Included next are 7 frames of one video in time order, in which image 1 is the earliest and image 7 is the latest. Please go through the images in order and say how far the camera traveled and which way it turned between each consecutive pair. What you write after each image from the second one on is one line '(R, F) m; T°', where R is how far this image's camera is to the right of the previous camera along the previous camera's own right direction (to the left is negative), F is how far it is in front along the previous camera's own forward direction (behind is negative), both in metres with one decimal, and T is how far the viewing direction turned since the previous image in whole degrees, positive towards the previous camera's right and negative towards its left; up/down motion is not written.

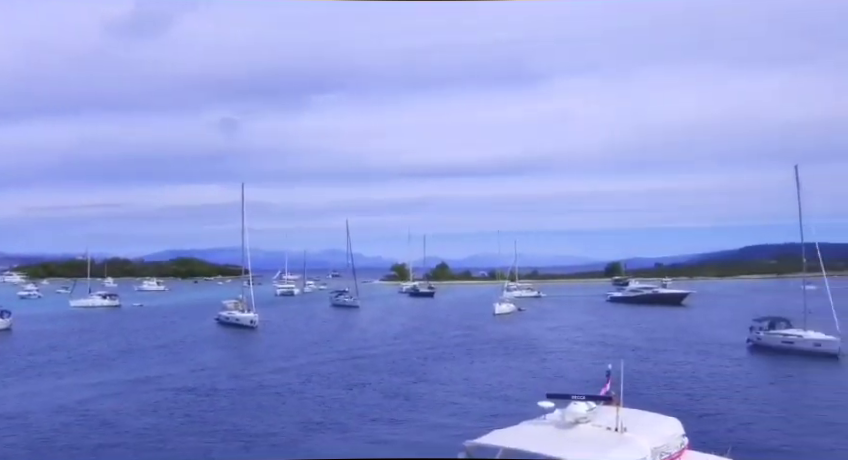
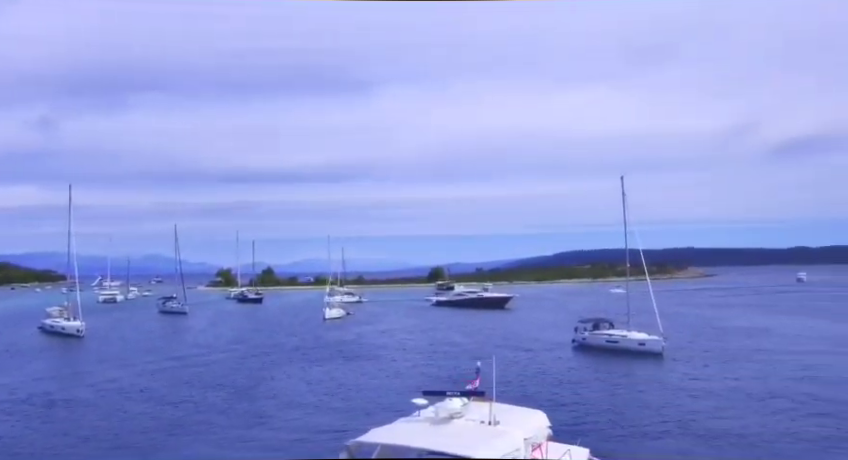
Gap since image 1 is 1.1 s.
(-0.8, +0.2) m; +13°
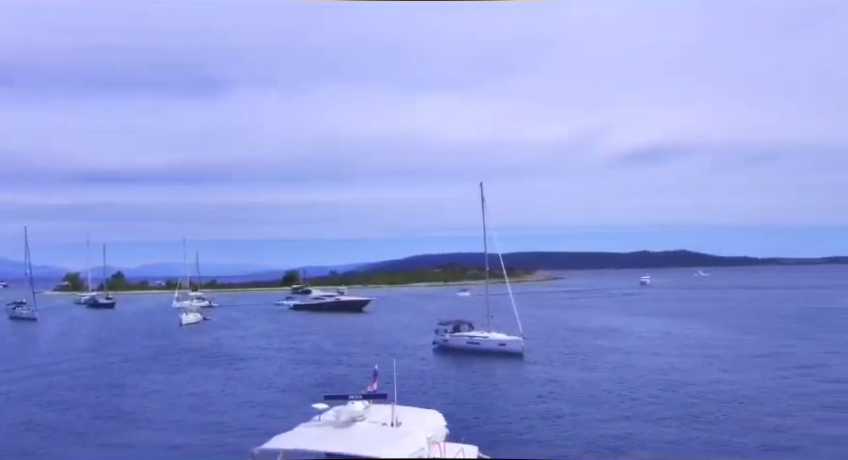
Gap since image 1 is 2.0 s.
(+0.3, -0.1) m; -23°
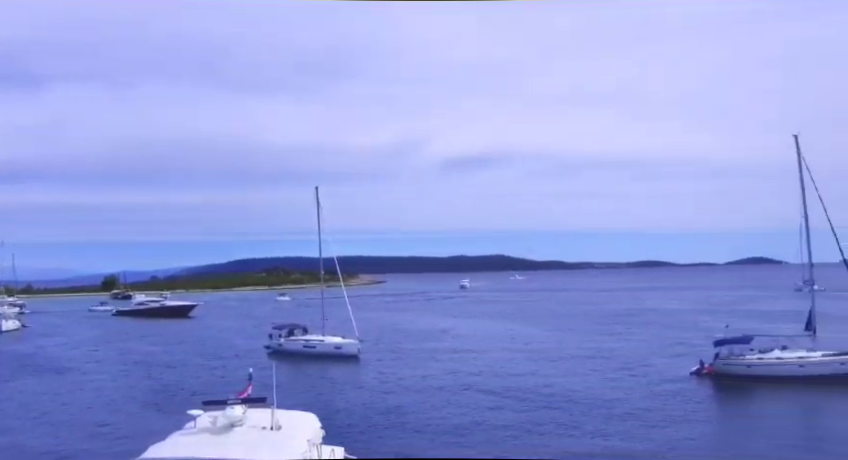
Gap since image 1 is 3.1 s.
(-0.4, -0.1) m; +14°
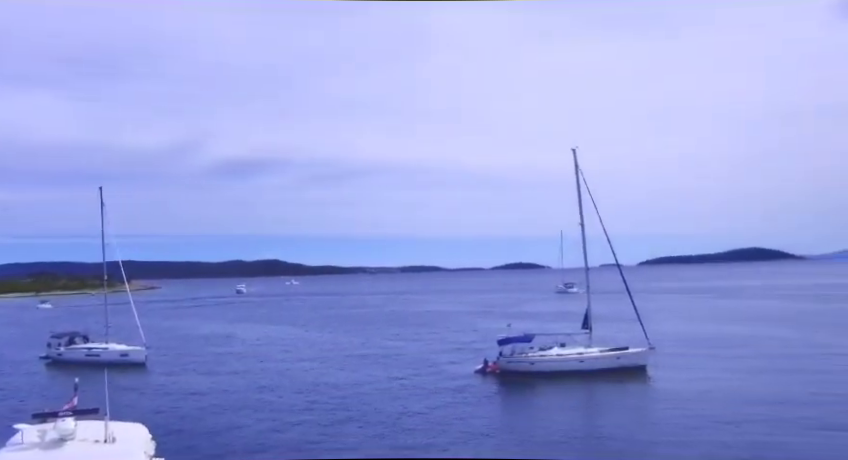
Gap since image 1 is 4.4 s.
(+0.9, -0.4) m; +6°
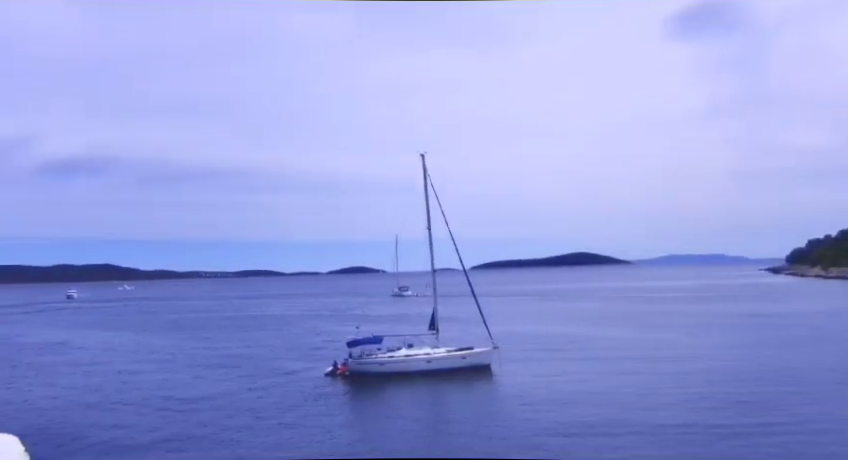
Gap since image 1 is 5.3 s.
(-0.1, +0.9) m; -23°
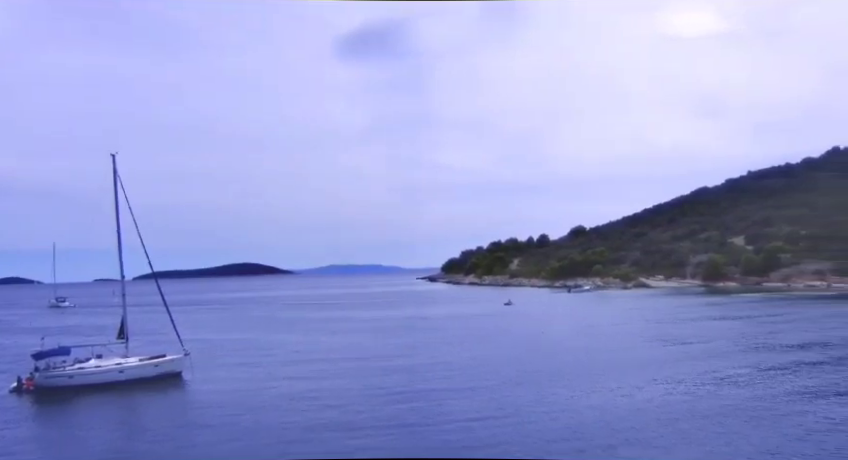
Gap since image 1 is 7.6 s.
(0.0, -0.6) m; +24°
